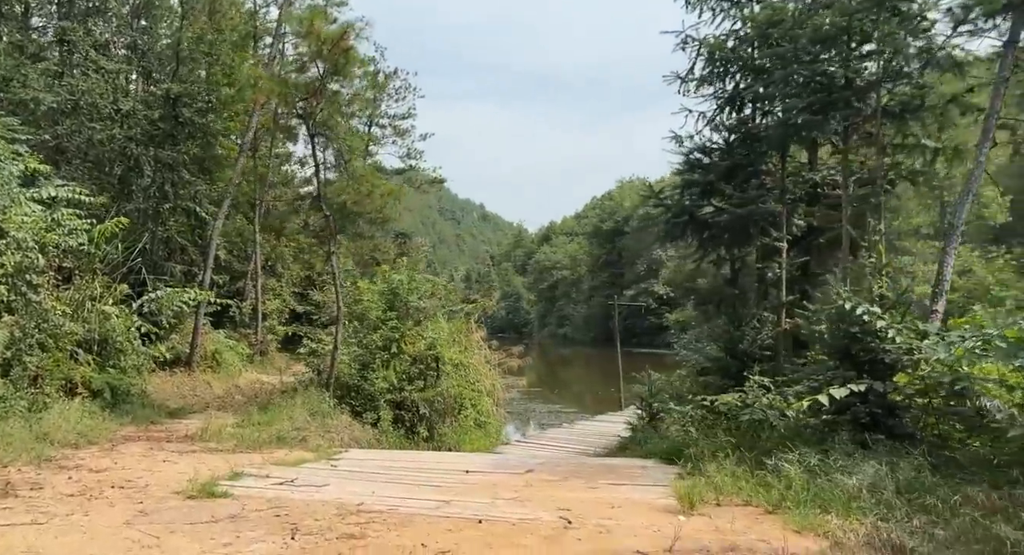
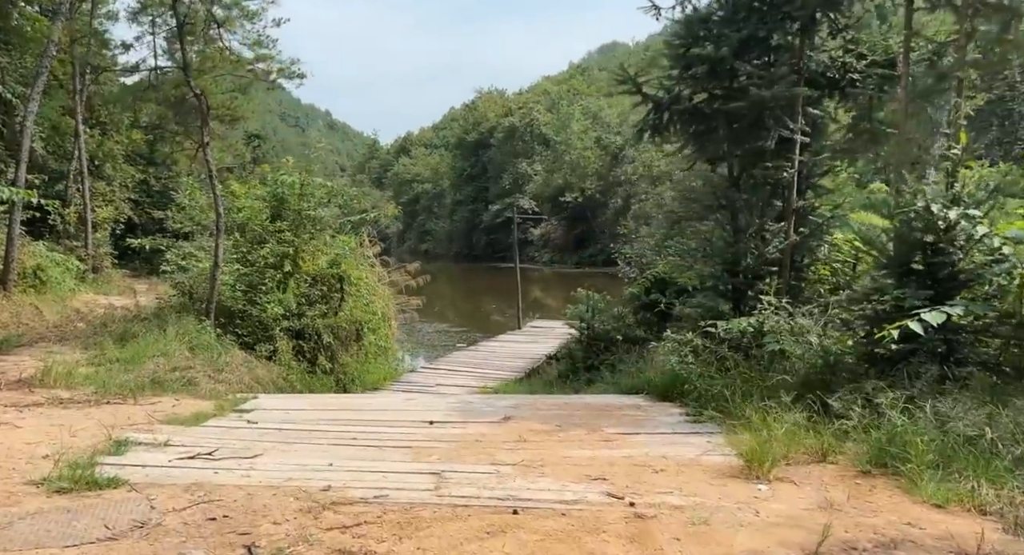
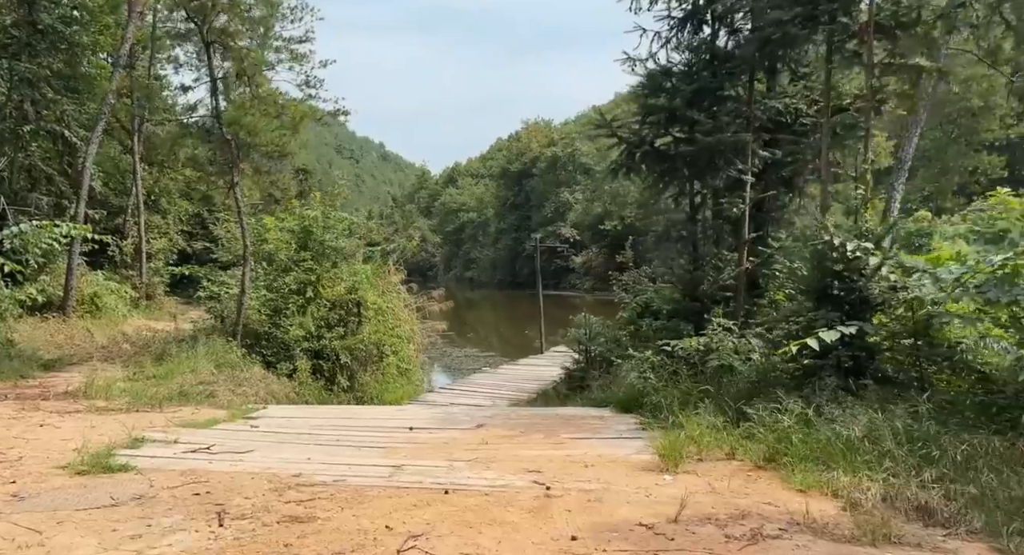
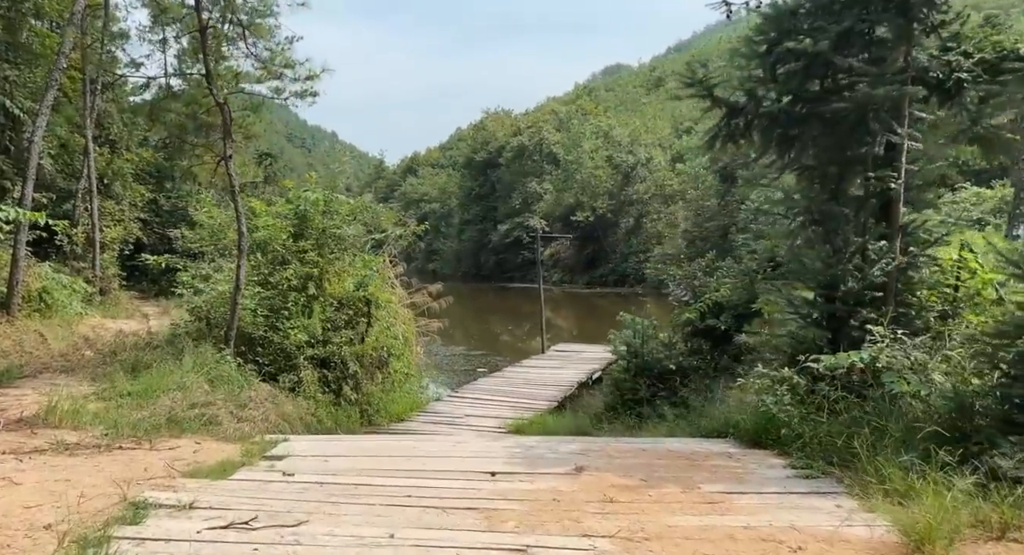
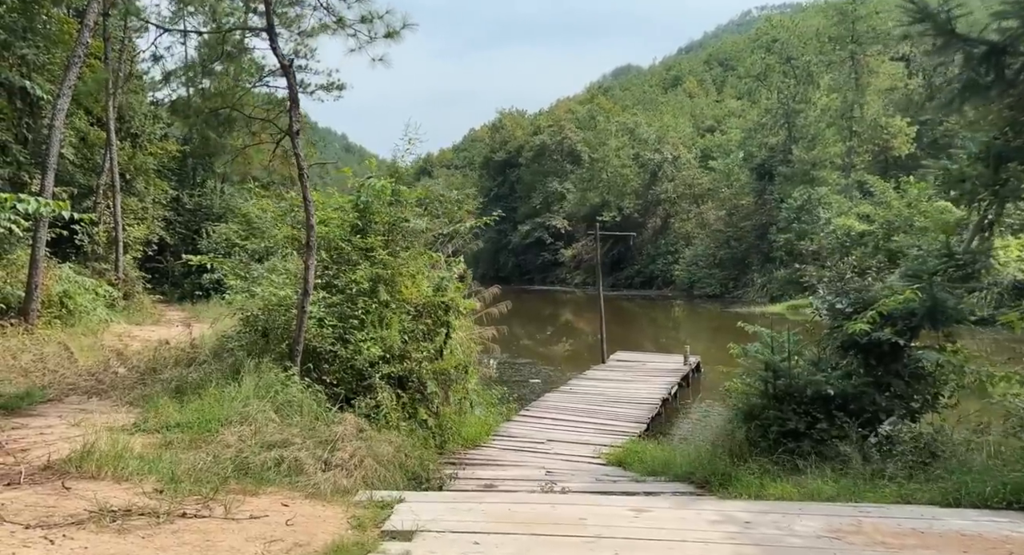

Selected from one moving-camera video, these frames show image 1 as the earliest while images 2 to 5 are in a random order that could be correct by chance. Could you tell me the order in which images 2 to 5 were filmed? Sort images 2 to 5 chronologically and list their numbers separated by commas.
3, 2, 4, 5
